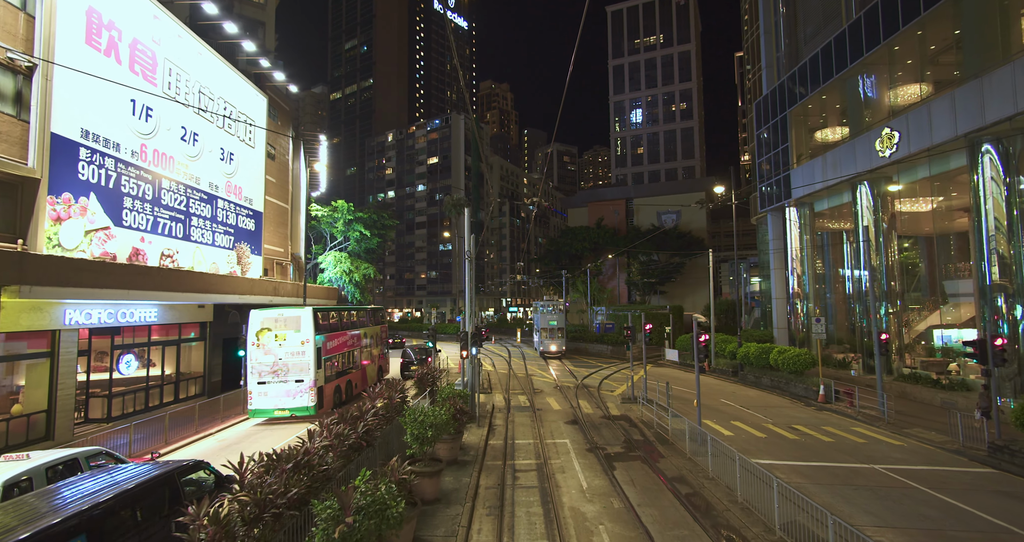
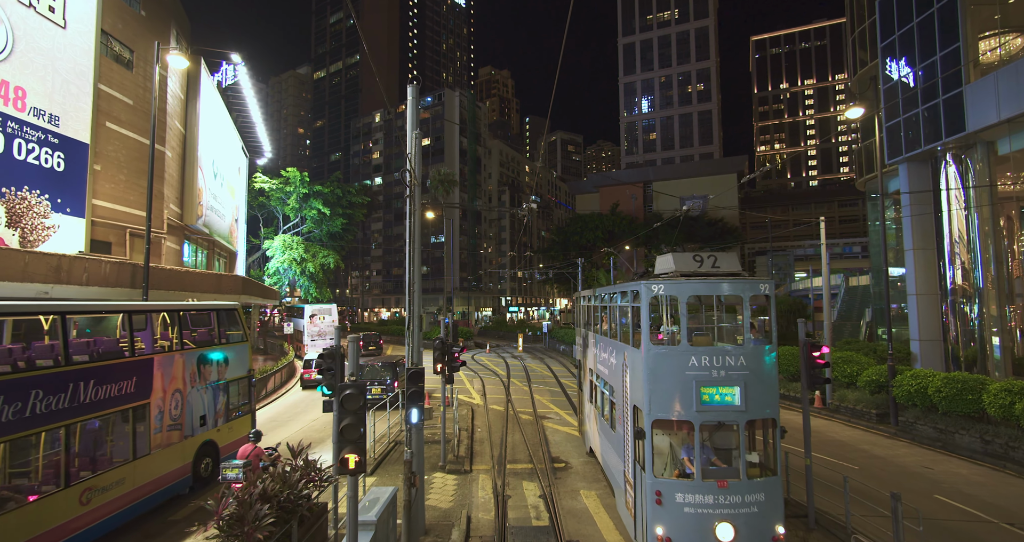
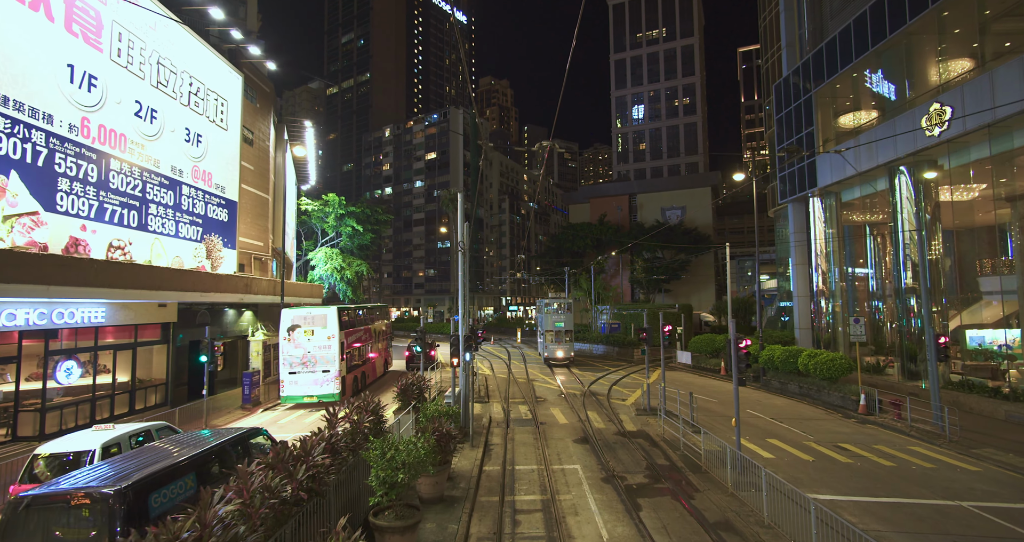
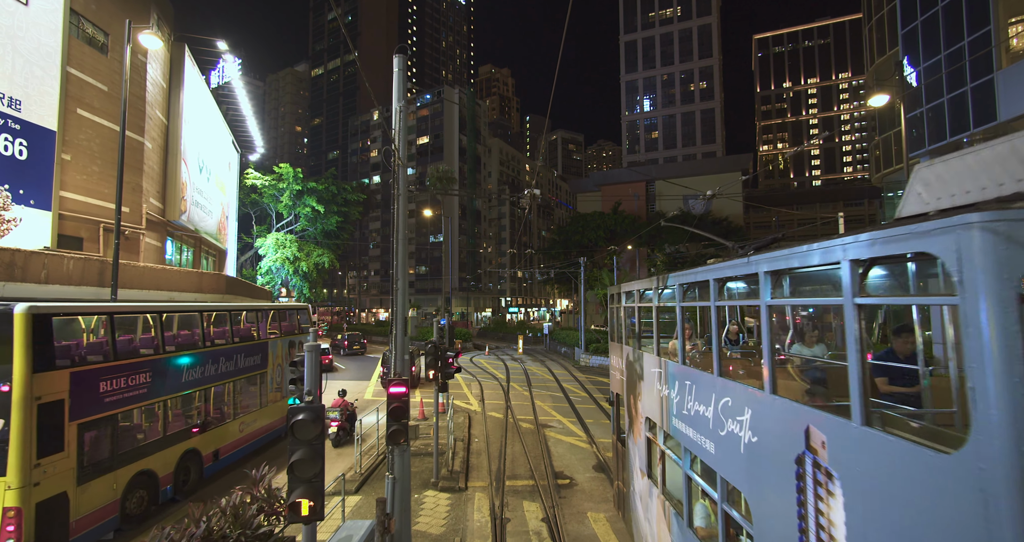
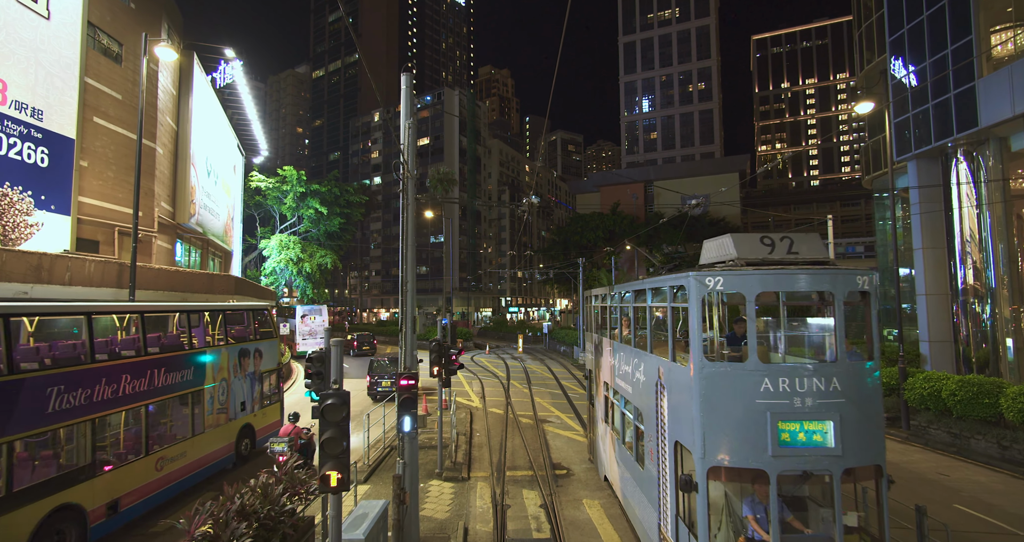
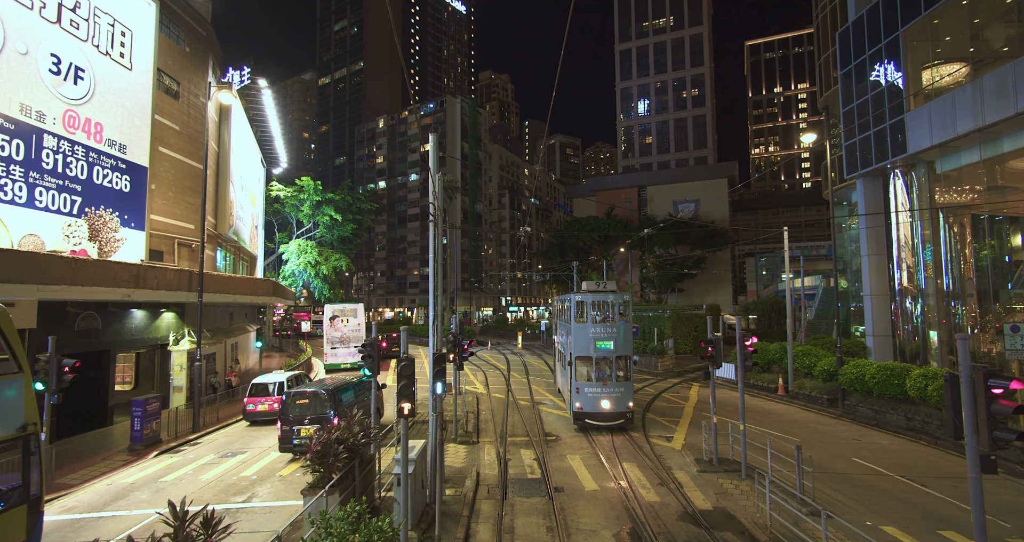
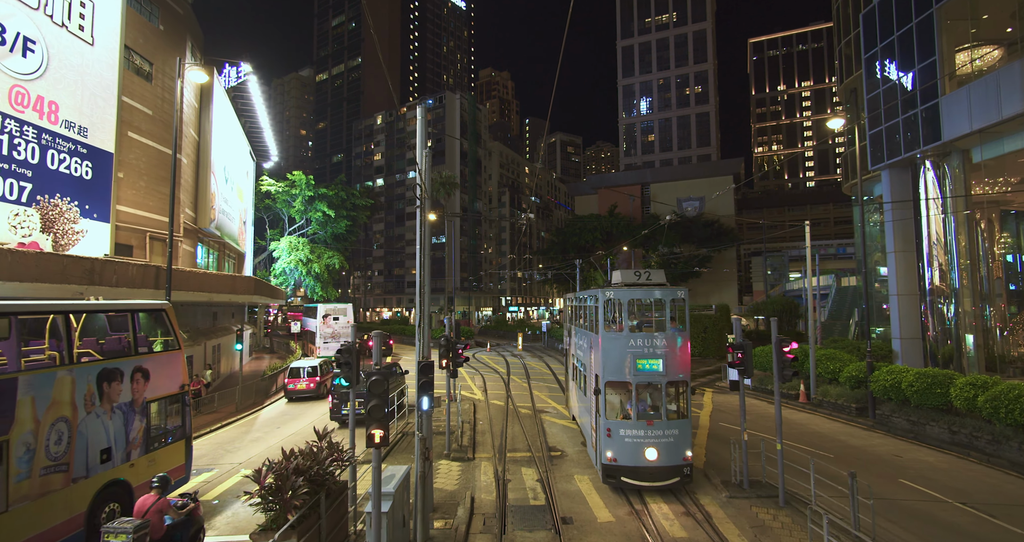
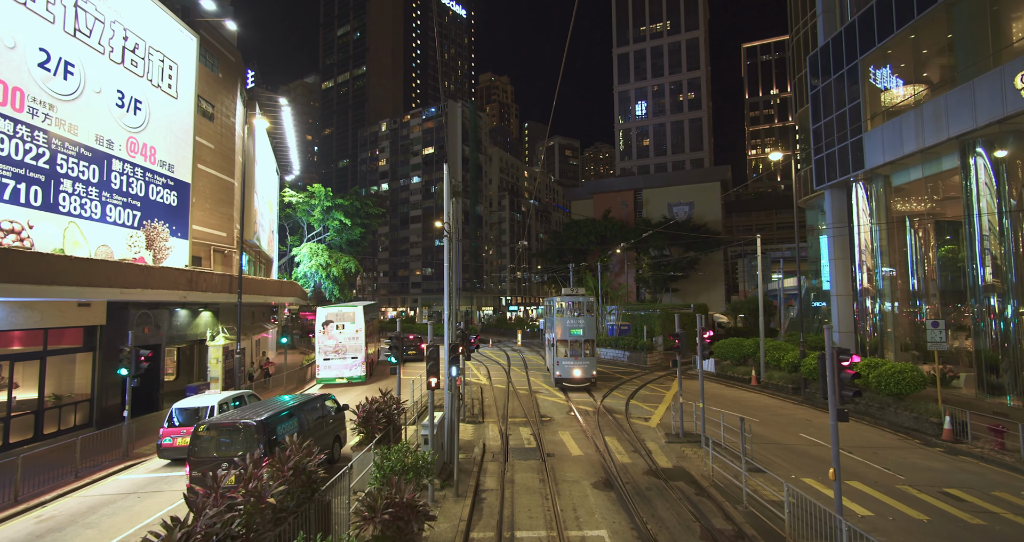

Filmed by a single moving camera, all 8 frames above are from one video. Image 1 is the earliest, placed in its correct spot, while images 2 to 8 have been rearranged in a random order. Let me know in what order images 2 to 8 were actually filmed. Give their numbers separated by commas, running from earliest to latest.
3, 8, 6, 7, 2, 5, 4
